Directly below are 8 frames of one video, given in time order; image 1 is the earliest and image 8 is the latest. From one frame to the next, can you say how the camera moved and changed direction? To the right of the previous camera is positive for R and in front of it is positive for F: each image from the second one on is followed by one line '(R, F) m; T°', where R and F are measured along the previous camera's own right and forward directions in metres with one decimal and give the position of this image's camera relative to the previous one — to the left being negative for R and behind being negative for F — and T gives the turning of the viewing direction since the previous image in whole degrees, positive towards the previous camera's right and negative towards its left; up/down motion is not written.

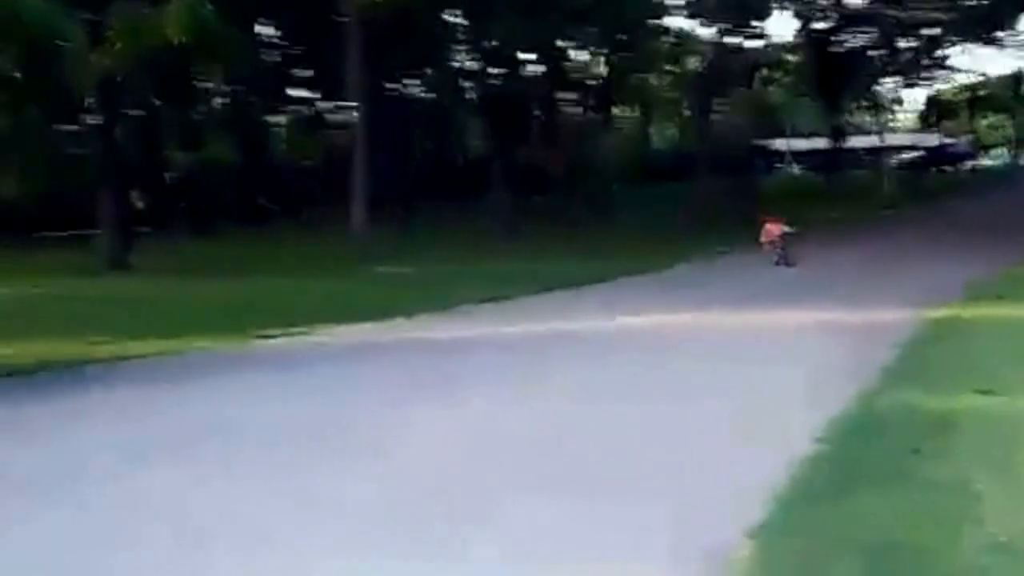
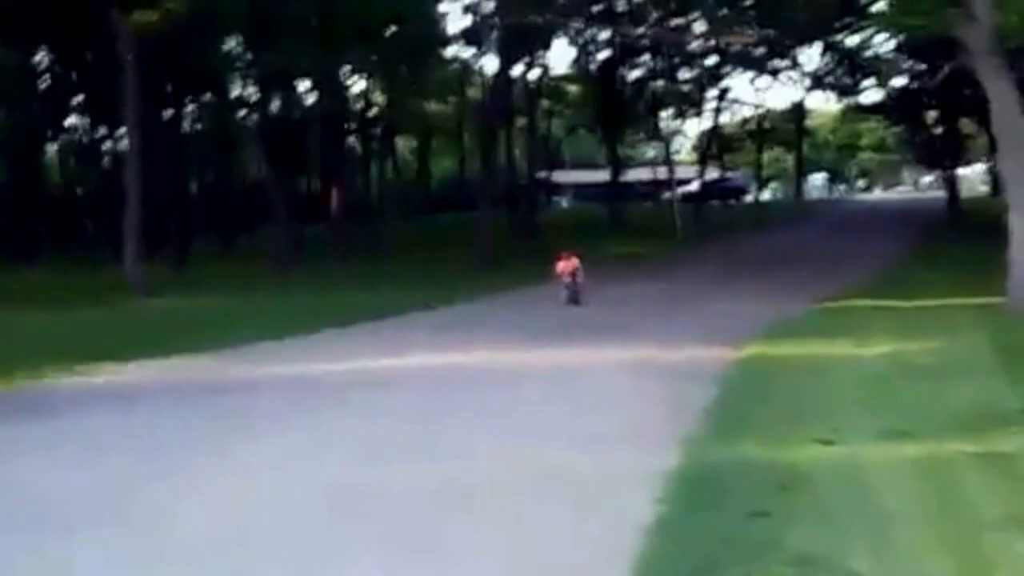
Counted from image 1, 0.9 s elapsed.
(0.0, +0.9) m; +7°
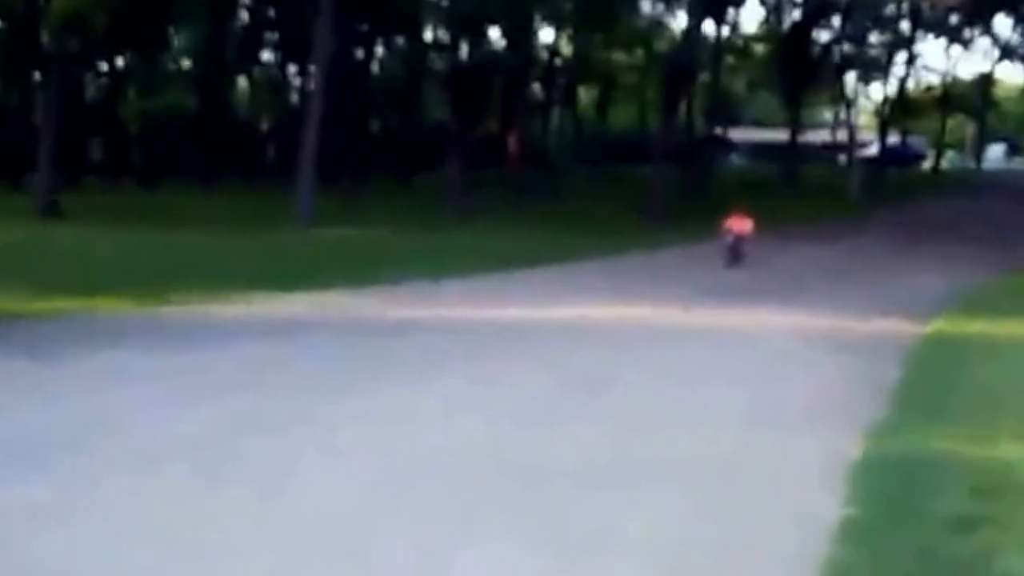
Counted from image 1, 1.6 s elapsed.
(-0.1, +0.1) m; -5°
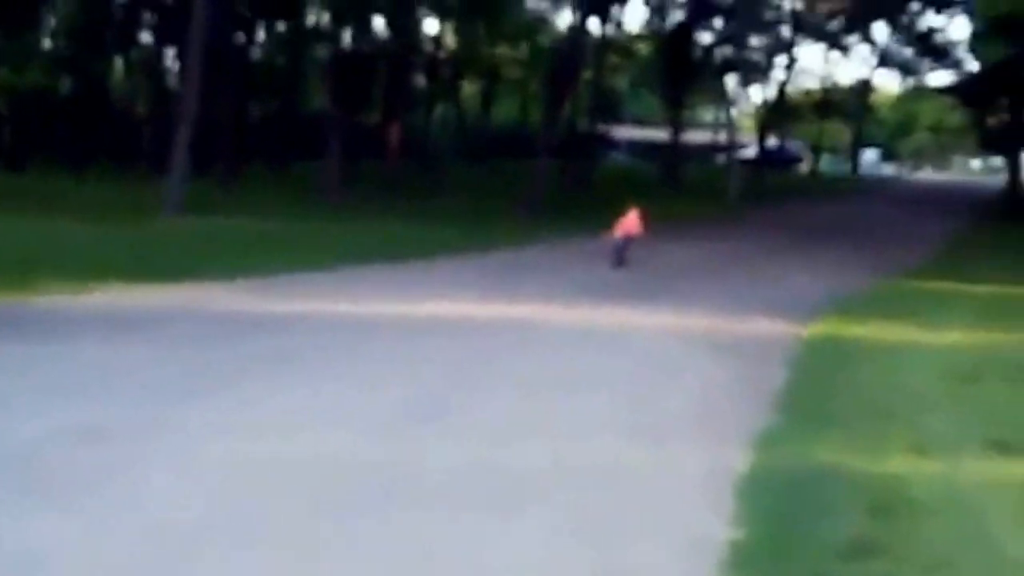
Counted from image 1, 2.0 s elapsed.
(0.0, +0.4) m; +4°
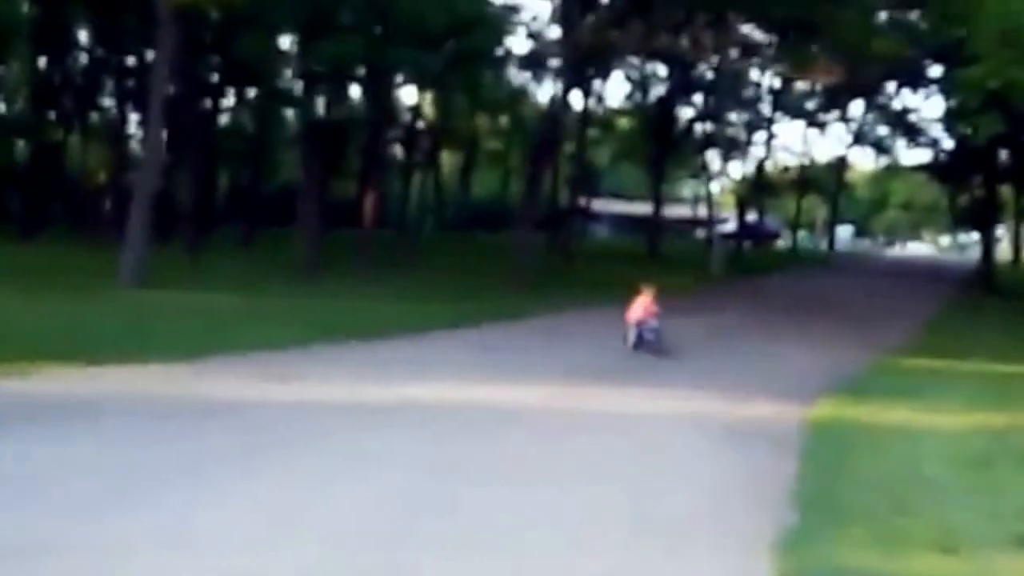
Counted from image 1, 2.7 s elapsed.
(-0.1, +0.8) m; +1°
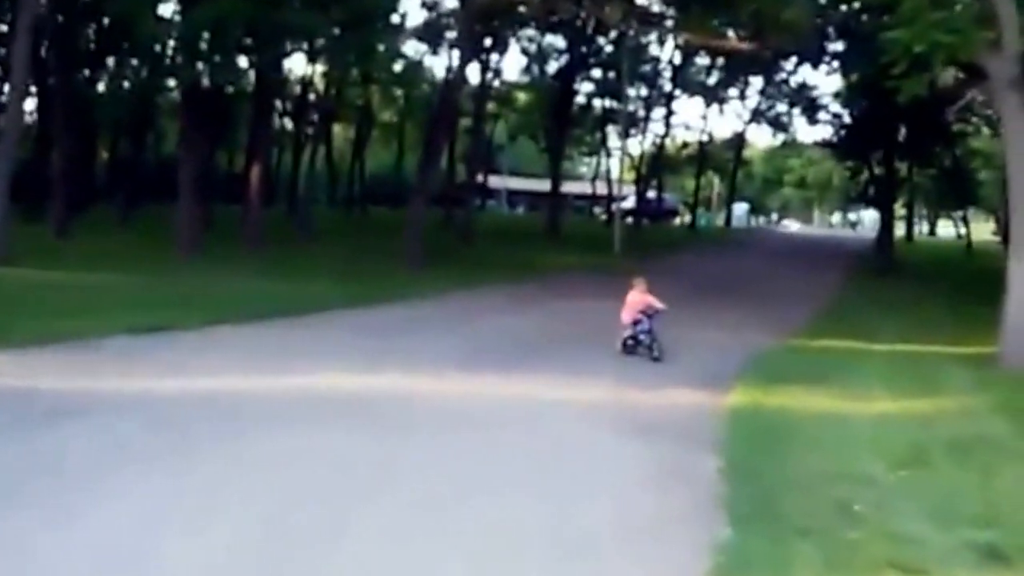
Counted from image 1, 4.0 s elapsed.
(0.0, +1.3) m; +3°
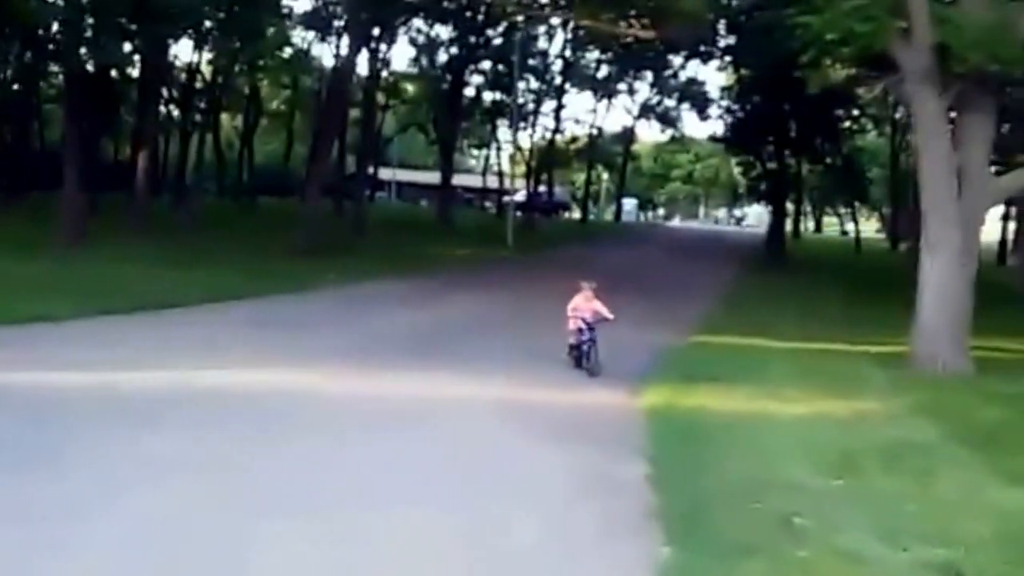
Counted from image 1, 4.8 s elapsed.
(-0.2, +0.7) m; +3°
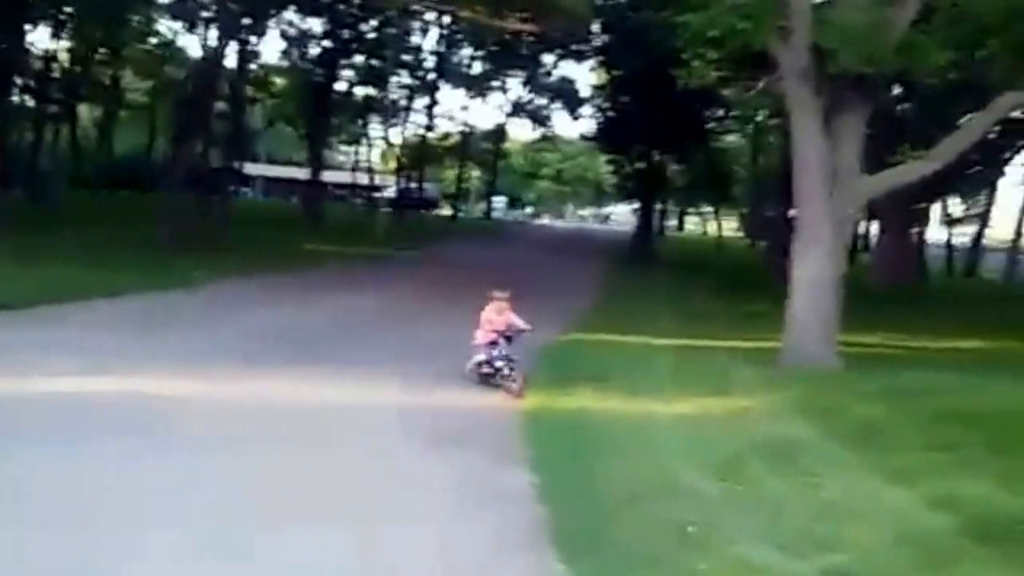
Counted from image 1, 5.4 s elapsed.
(-0.1, +0.4) m; +4°
